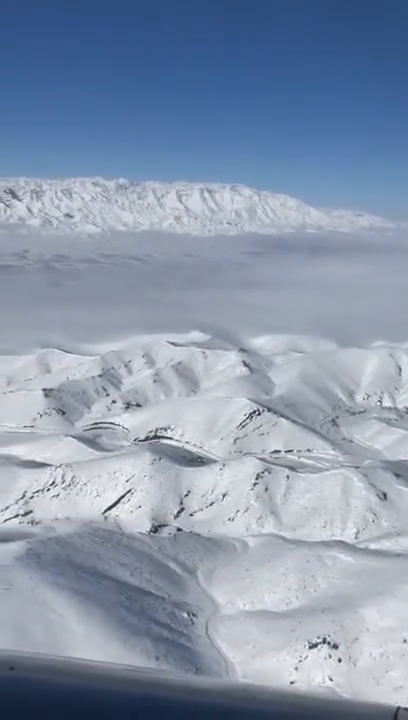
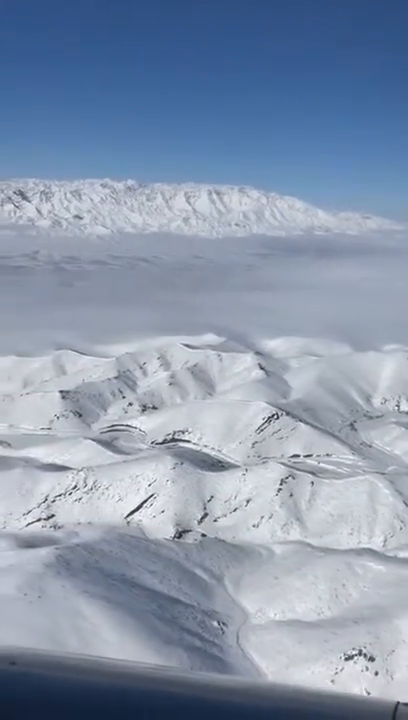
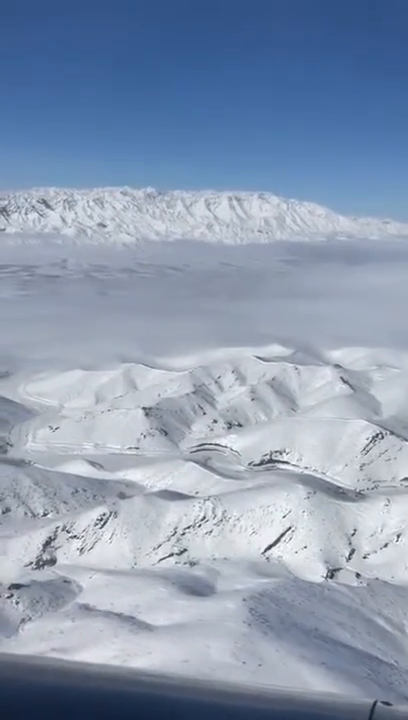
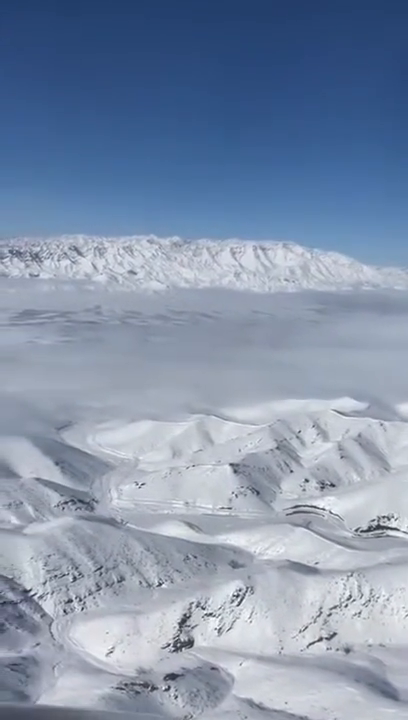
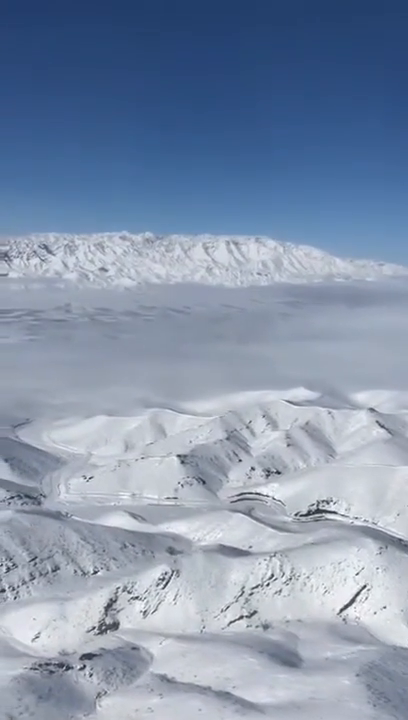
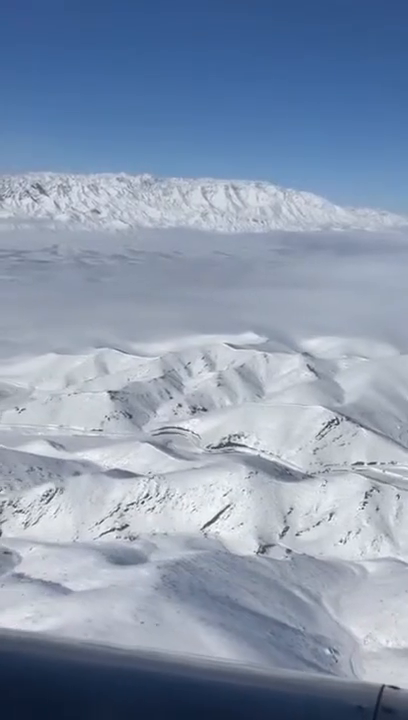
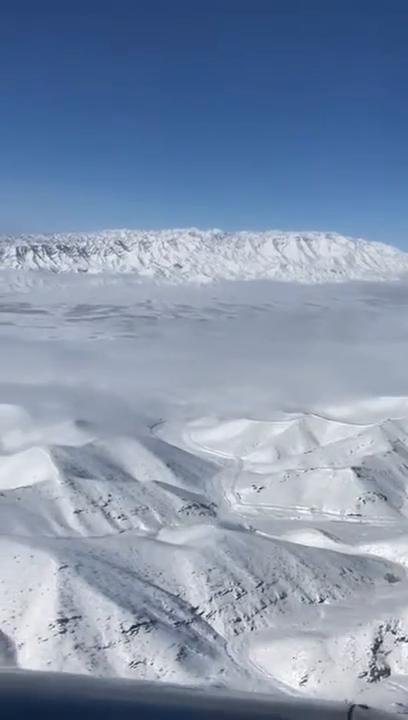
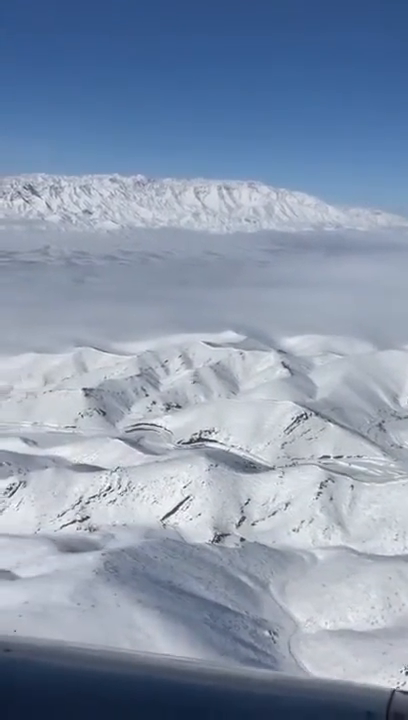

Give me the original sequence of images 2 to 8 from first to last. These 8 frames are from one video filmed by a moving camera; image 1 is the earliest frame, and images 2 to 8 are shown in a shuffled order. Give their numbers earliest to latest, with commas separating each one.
2, 8, 6, 3, 5, 4, 7
